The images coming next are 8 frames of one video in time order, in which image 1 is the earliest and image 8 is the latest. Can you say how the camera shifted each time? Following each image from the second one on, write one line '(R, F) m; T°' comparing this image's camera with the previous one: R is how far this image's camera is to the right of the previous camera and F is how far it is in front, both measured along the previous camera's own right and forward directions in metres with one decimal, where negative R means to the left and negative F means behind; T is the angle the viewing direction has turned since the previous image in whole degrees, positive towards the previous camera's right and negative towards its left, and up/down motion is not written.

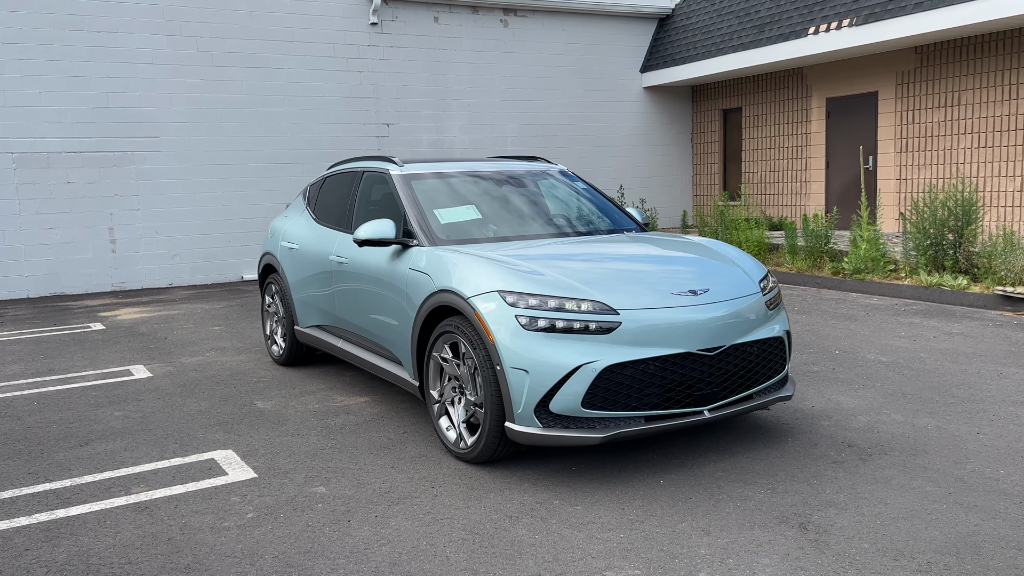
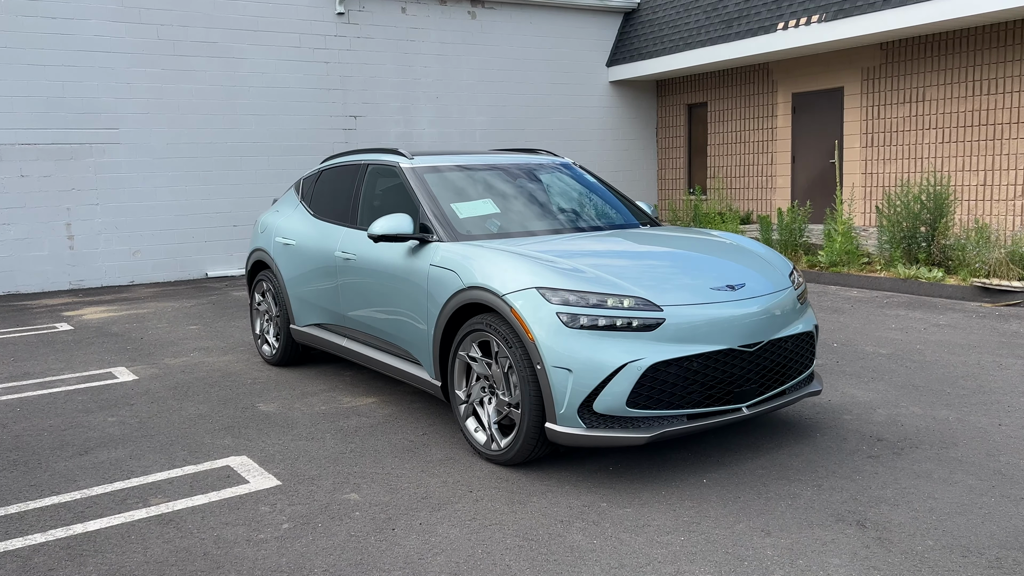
(-0.4, +0.1) m; +4°
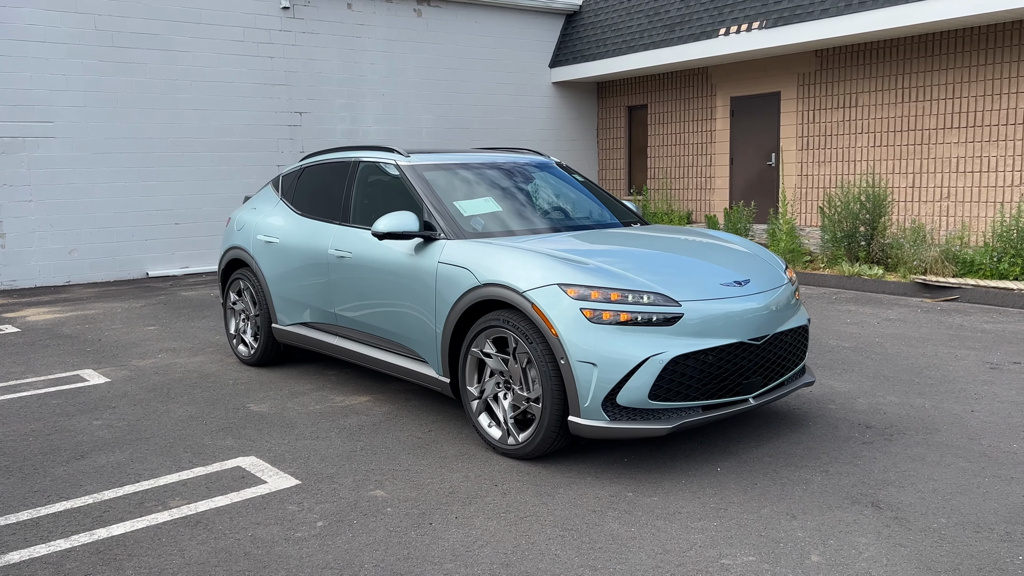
(-0.4, 0.0) m; +5°
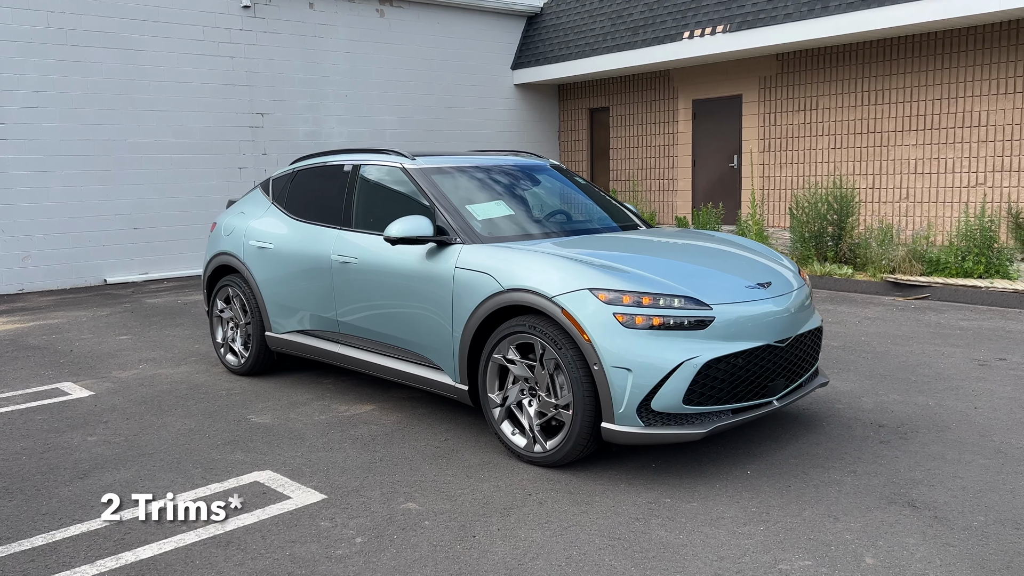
(-0.4, +0.1) m; +4°
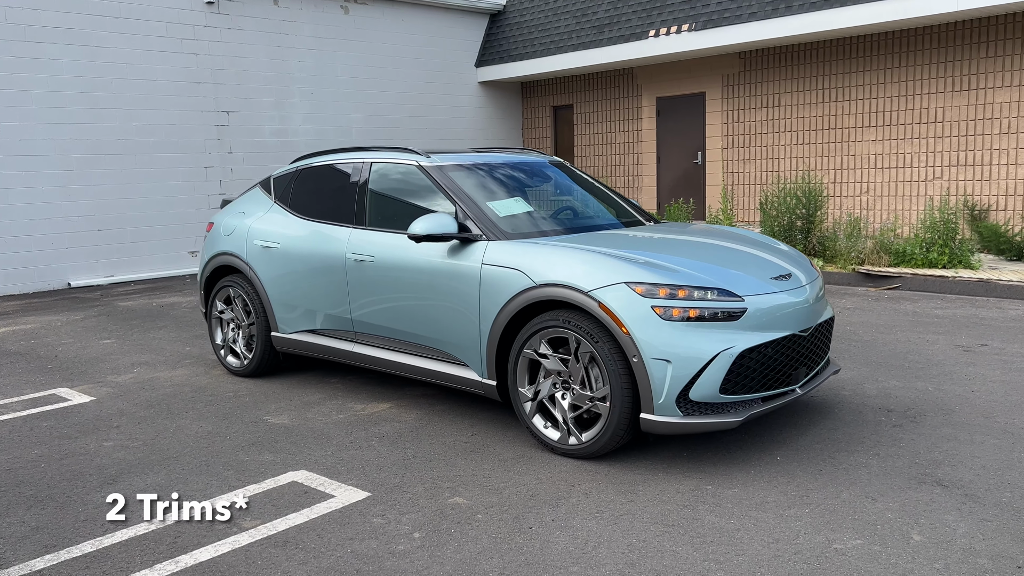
(-0.4, 0.0) m; +4°
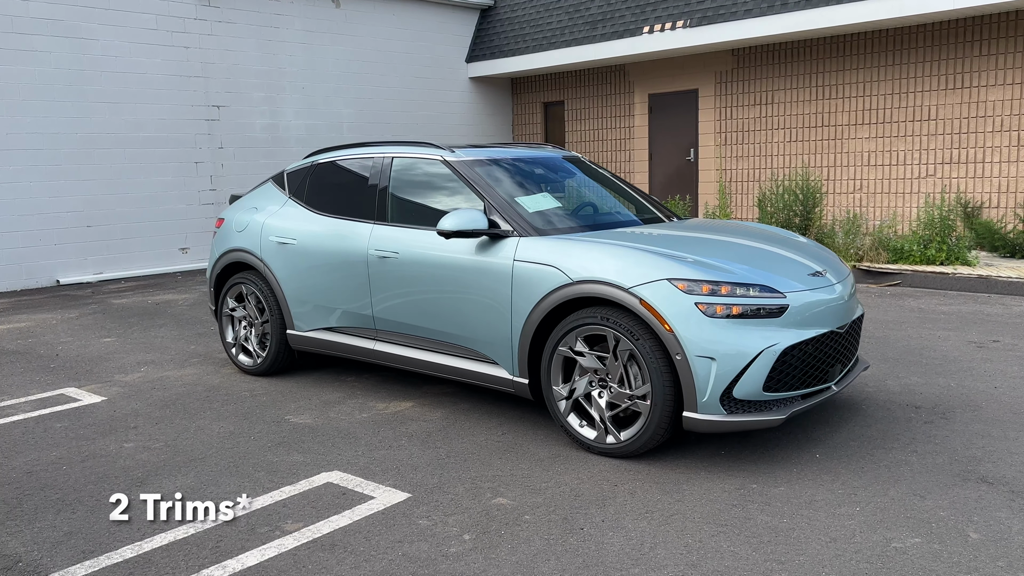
(-0.3, +0.1) m; +2°
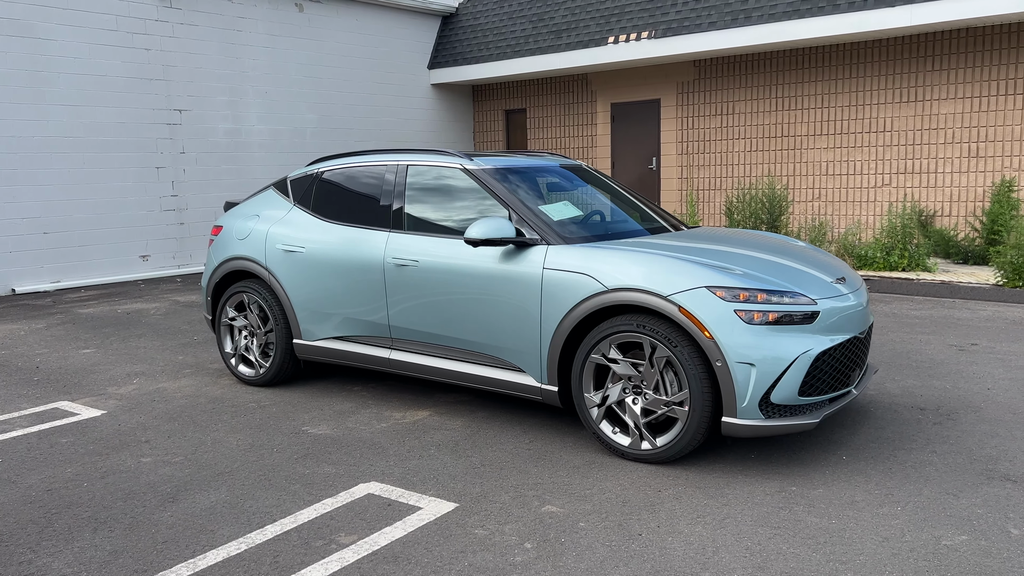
(-0.5, 0.0) m; +4°
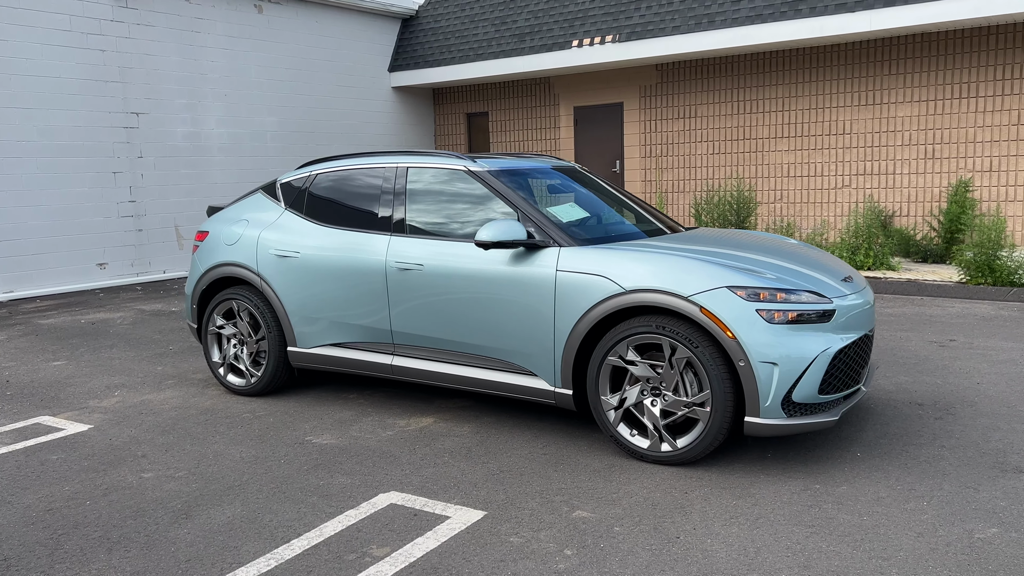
(-0.3, +0.1) m; +4°
